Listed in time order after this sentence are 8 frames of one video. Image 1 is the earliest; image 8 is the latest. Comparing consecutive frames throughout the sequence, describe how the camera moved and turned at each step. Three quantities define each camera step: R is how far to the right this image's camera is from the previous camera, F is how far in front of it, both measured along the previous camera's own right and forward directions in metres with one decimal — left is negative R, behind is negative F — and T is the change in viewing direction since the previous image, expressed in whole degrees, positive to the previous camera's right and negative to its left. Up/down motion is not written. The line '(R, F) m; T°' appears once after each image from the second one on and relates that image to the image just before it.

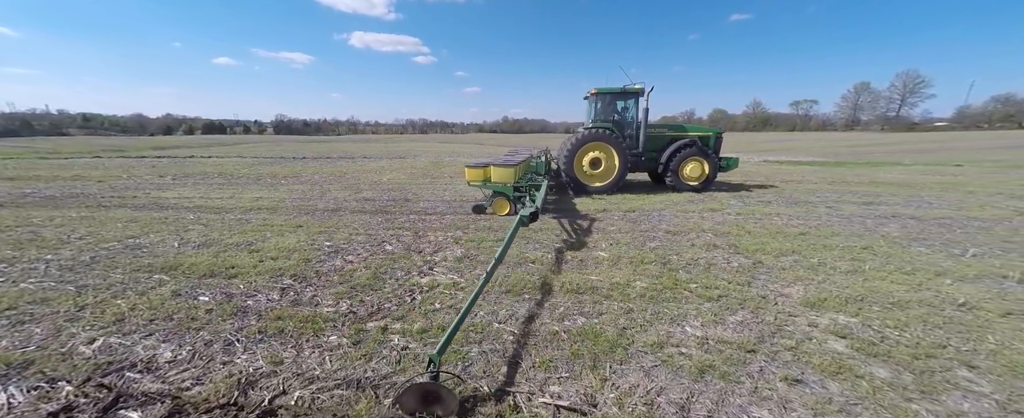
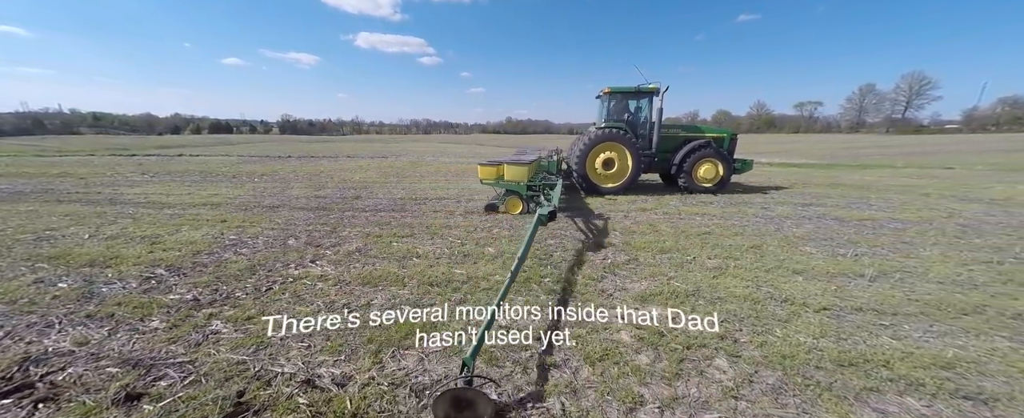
(+1.2, -0.1) m; -1°
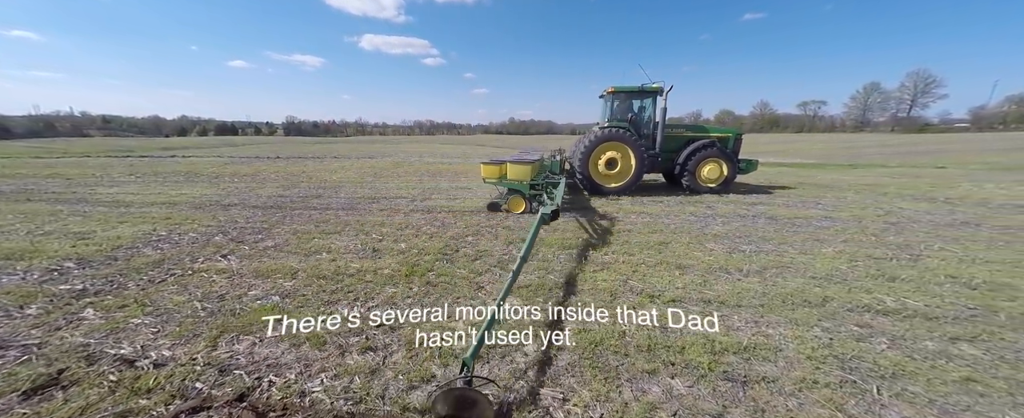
(+1.1, -0.1) m; -1°
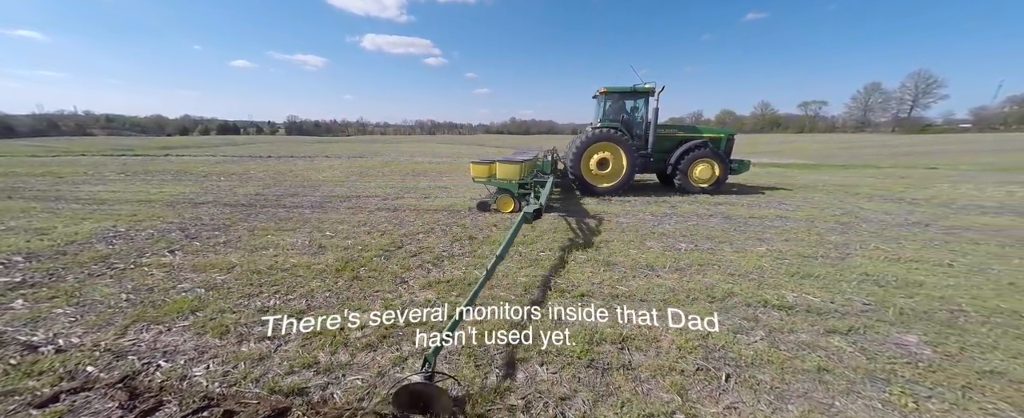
(+0.7, -0.1) m; 0°
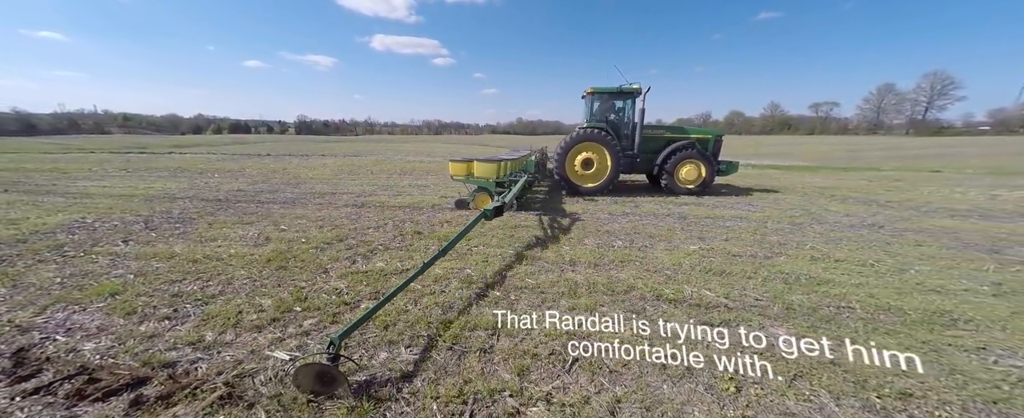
(+0.8, -0.1) m; -1°
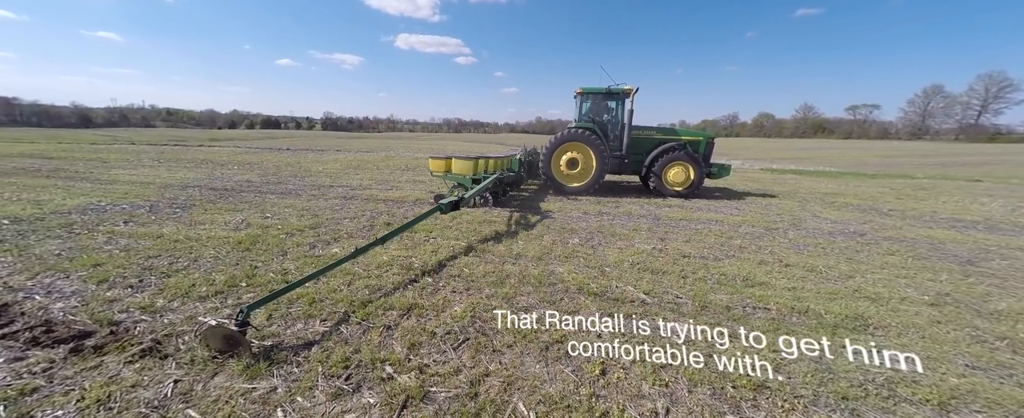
(+0.7, -0.2) m; -4°
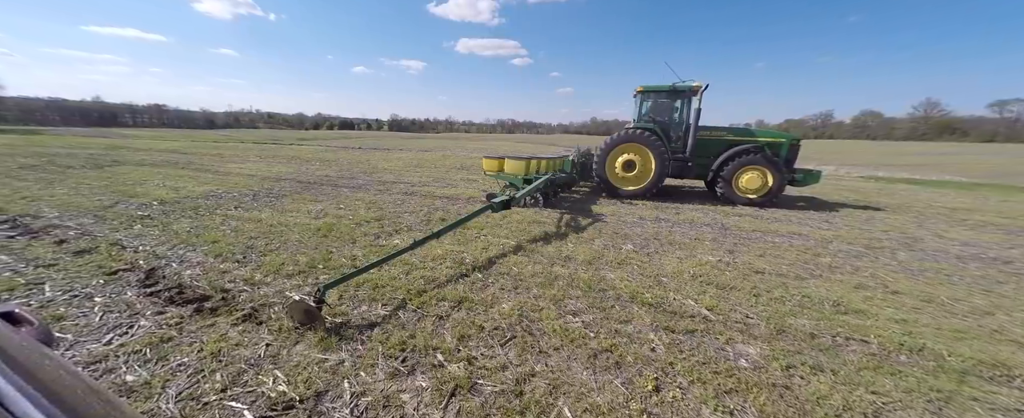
(+0.1, +0.2) m; -9°
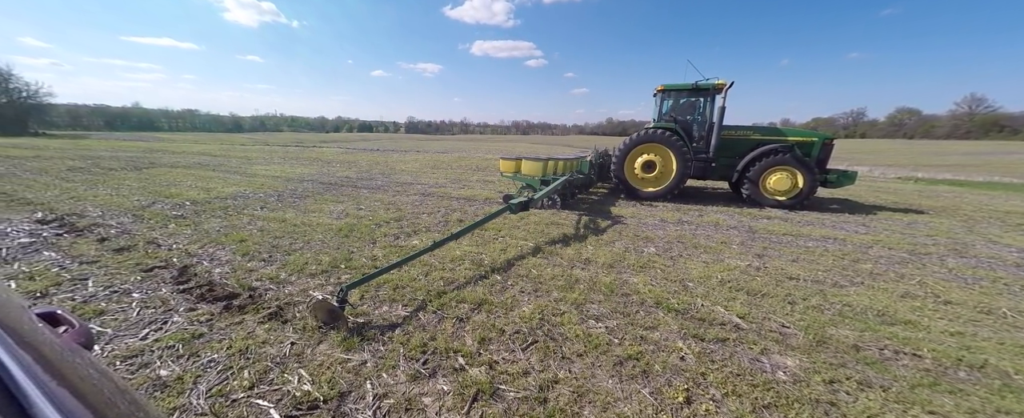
(0.0, +0.1) m; -3°
